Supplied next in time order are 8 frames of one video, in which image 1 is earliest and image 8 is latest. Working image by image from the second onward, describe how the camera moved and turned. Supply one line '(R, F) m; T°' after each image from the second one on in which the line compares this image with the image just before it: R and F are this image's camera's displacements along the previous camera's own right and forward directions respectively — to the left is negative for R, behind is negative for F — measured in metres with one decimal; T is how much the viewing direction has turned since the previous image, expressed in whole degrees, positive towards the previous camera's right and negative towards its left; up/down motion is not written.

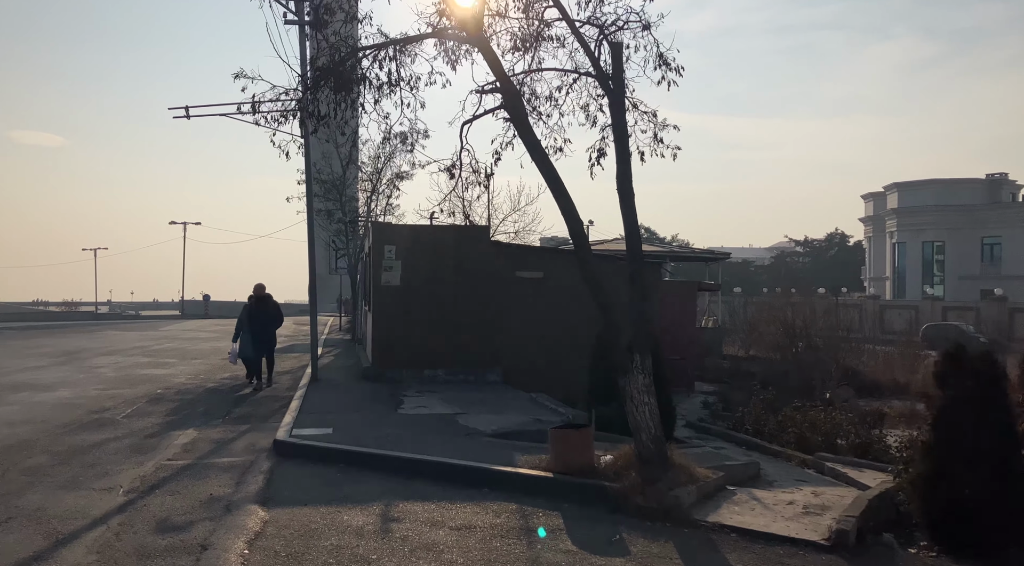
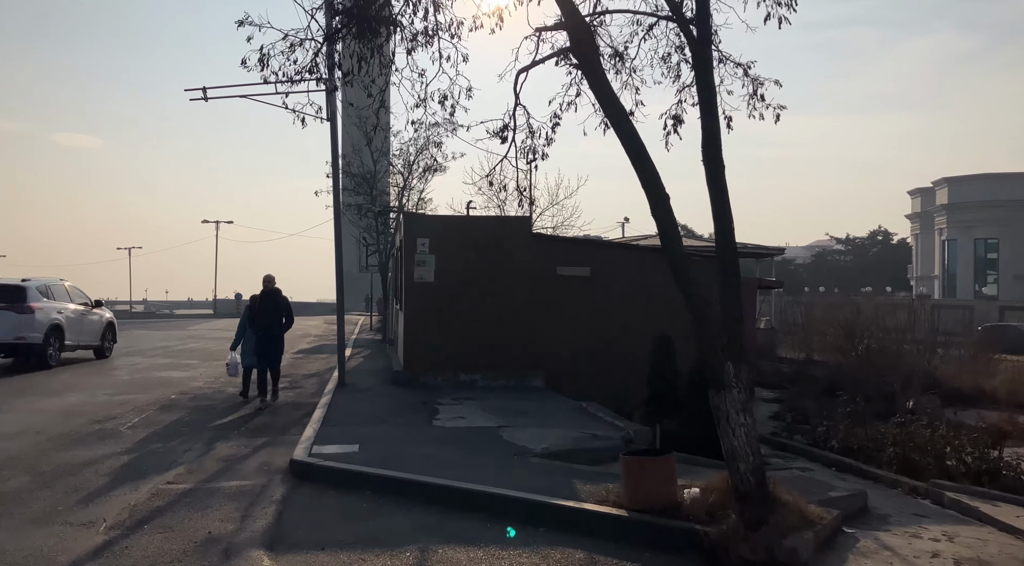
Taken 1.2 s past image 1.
(-0.3, +1.5) m; -2°
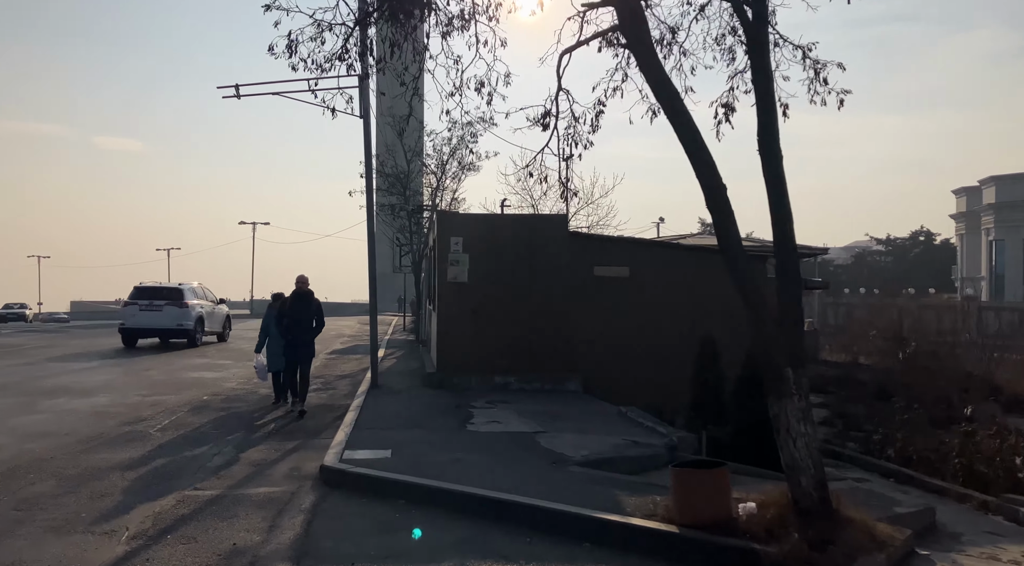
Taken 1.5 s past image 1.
(-0.1, +0.4) m; -2°
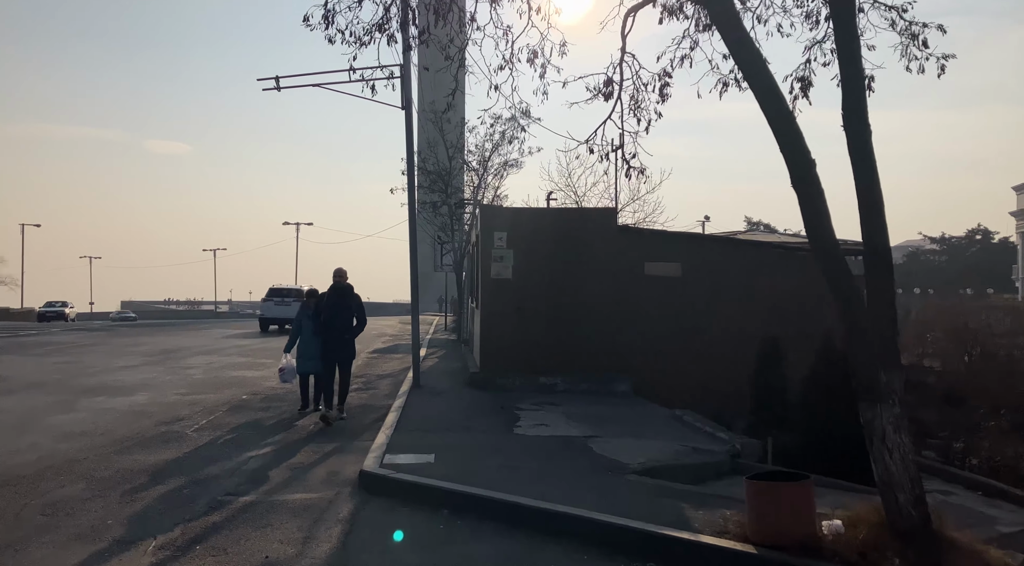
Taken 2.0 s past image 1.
(-0.1, +0.6) m; -3°
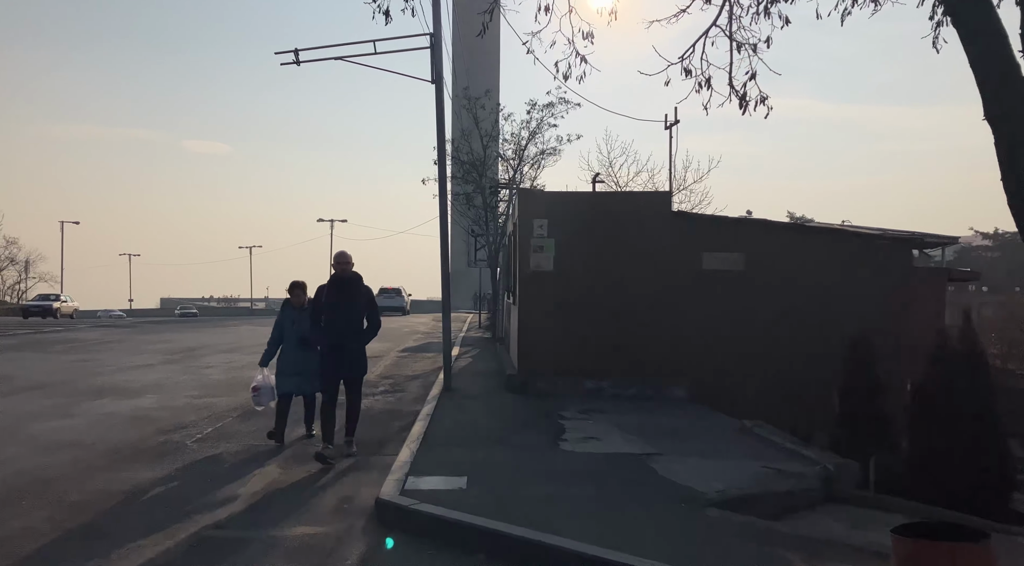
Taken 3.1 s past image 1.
(-0.1, +1.4) m; -3°
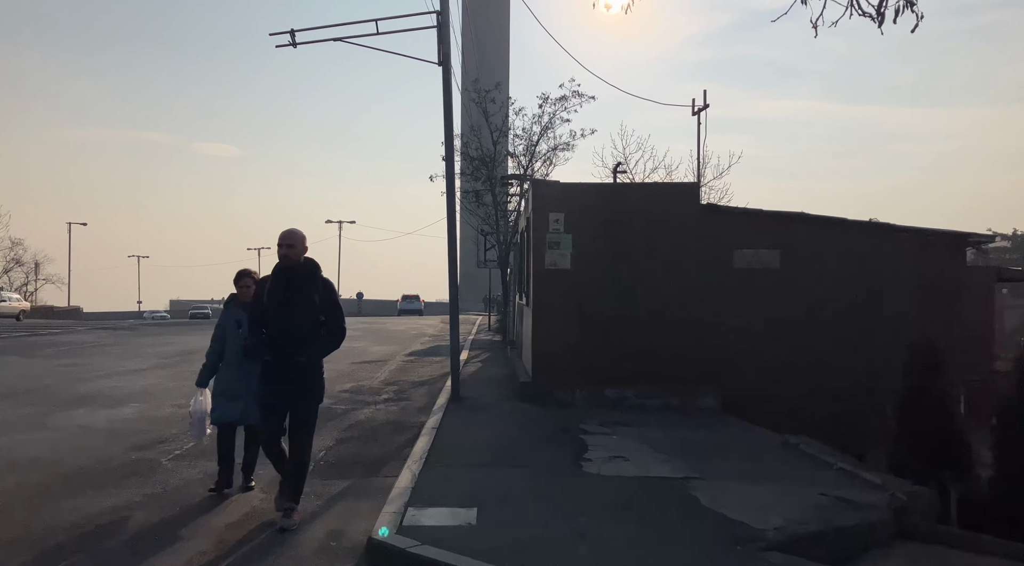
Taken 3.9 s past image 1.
(-0.1, +1.0) m; -1°
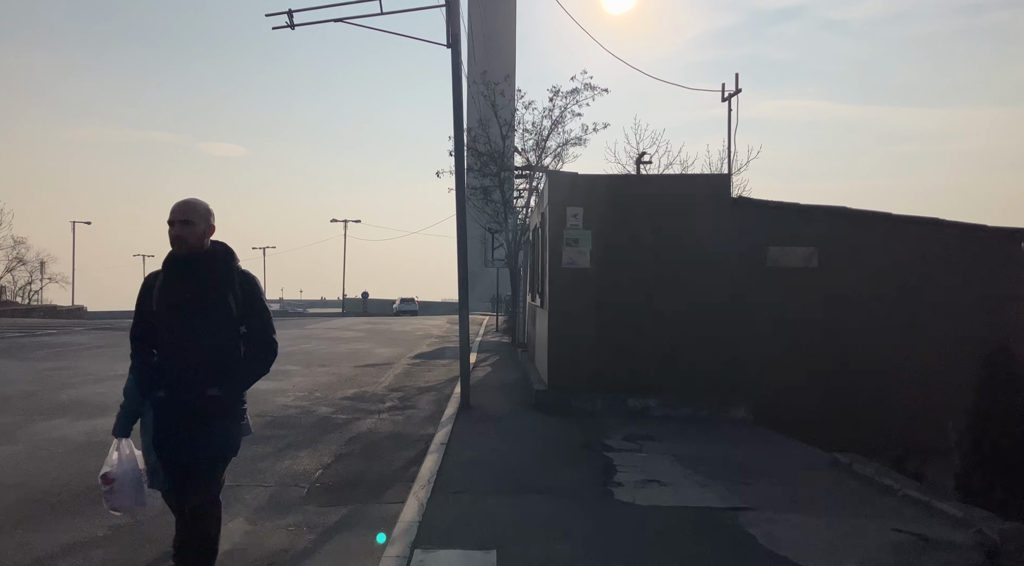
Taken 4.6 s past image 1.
(-0.1, +0.9) m; 0°
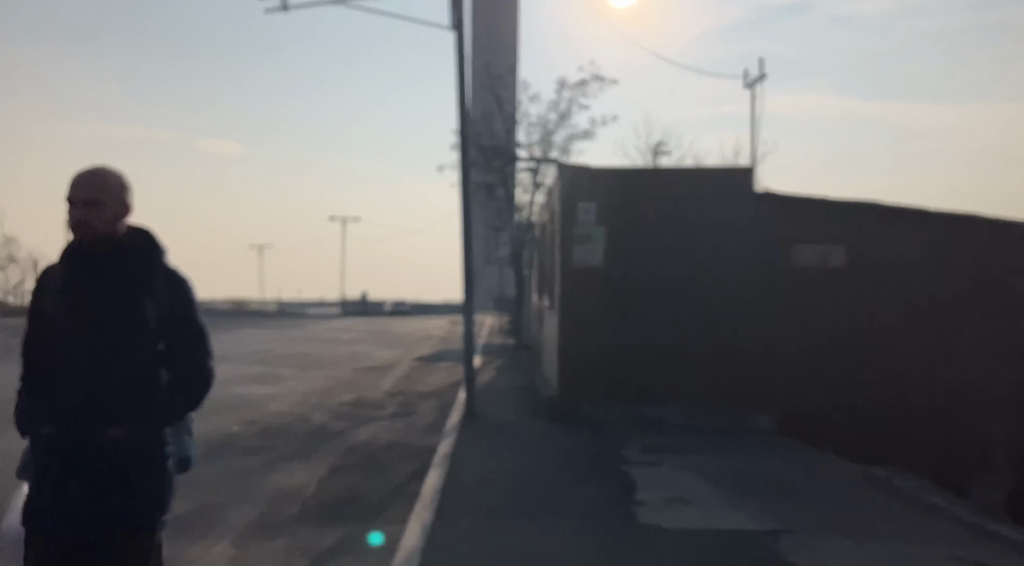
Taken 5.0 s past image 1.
(-0.1, +0.6) m; 0°
